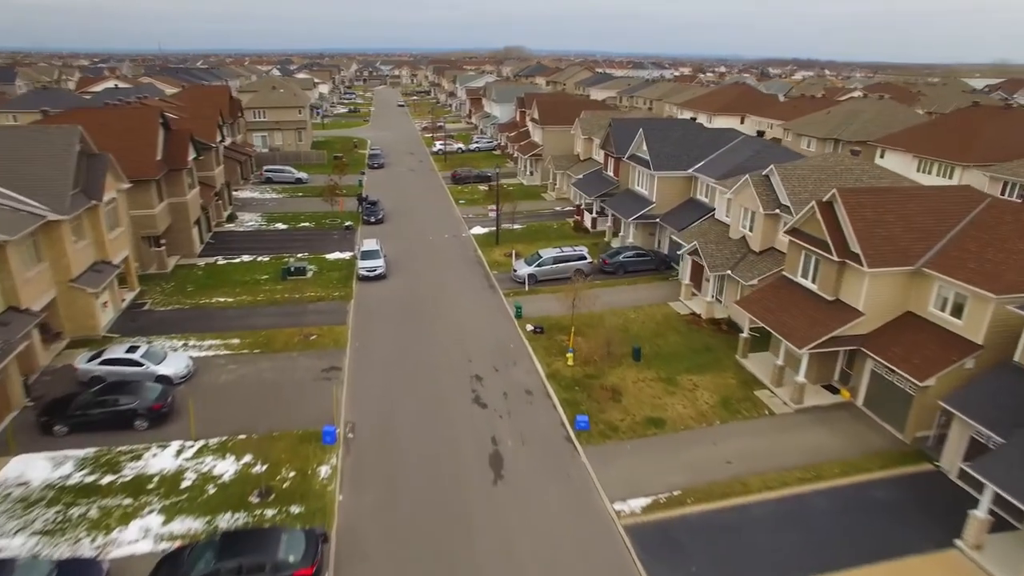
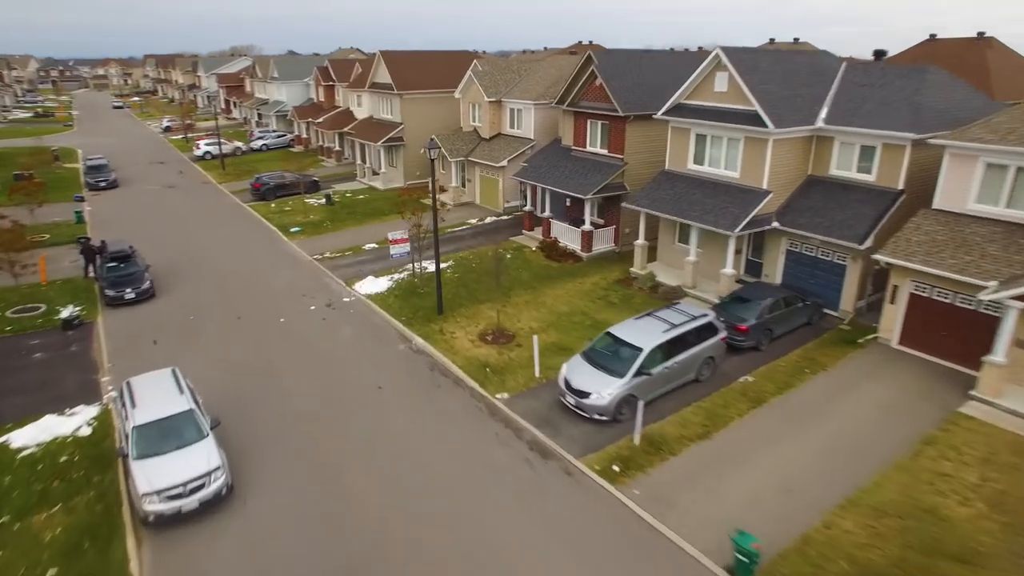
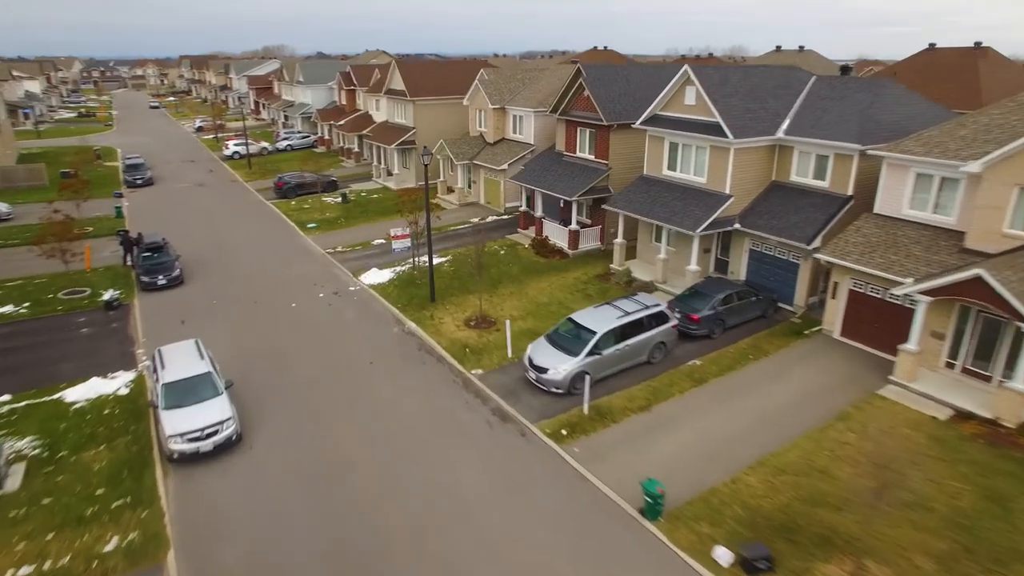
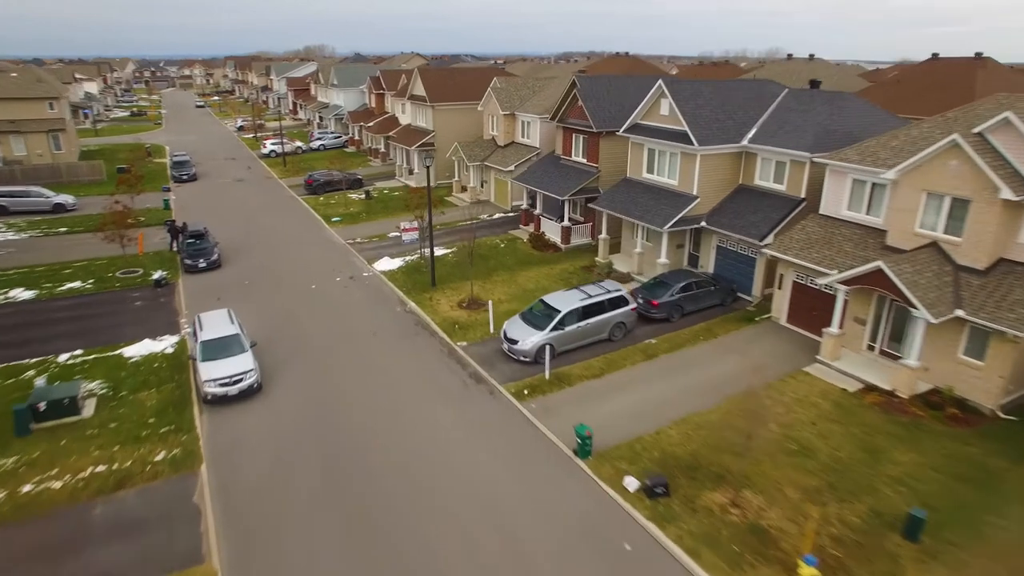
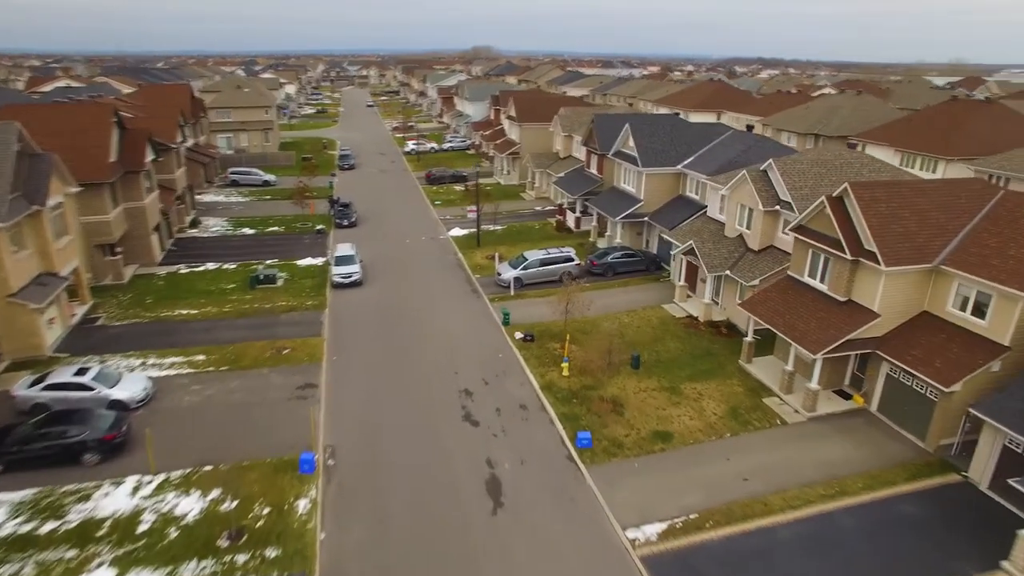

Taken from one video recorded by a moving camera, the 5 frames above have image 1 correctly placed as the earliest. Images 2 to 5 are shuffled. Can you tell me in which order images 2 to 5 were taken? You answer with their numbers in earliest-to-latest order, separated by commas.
5, 4, 3, 2
